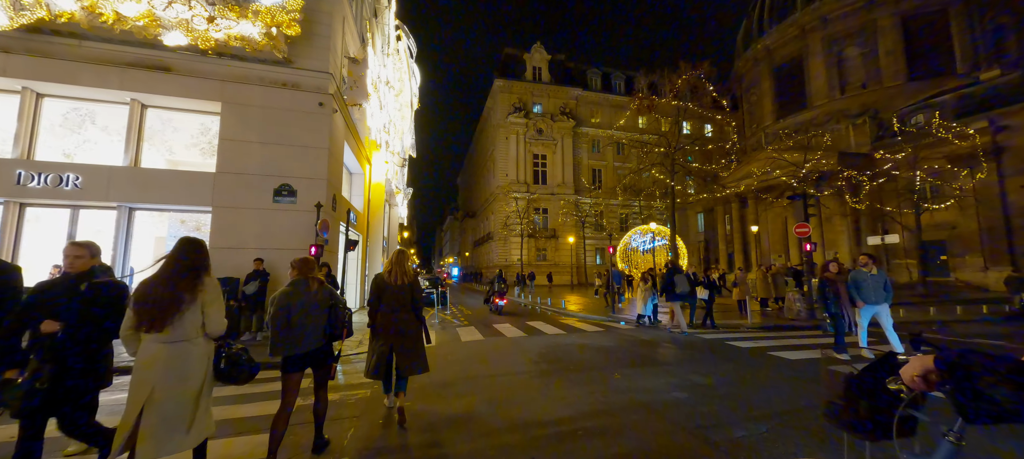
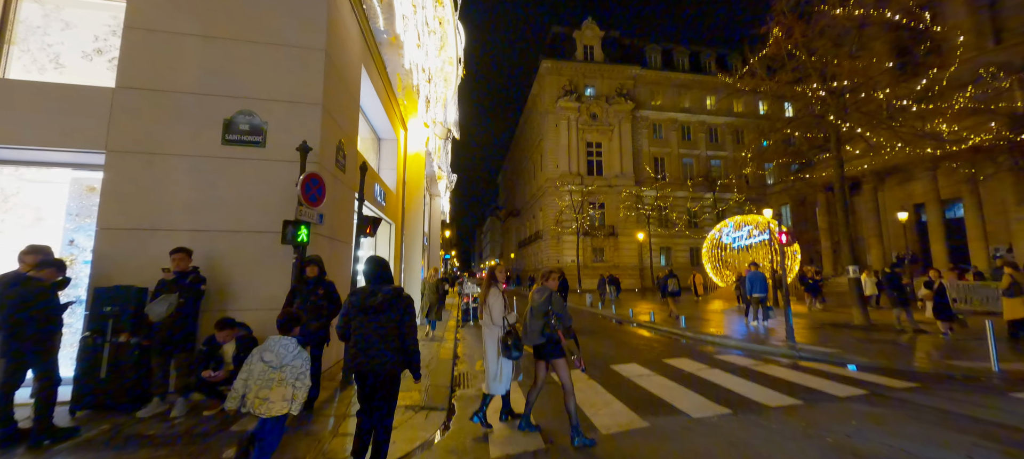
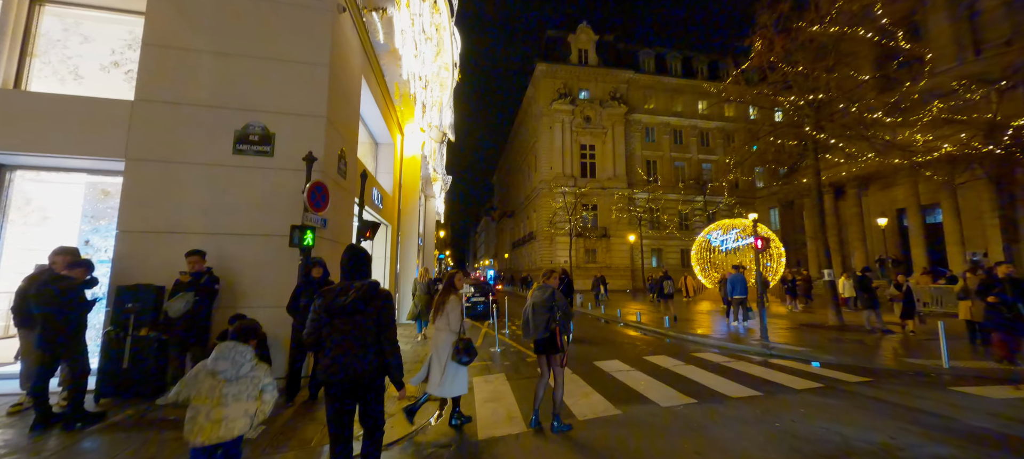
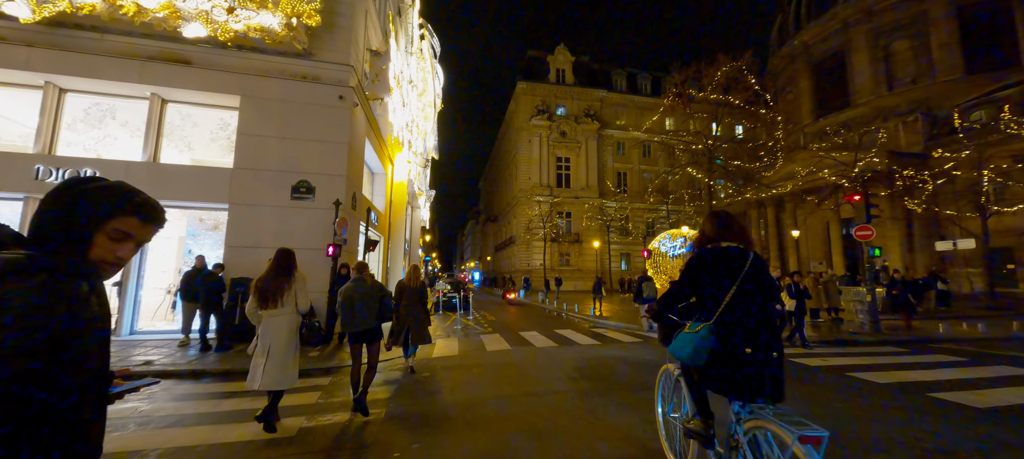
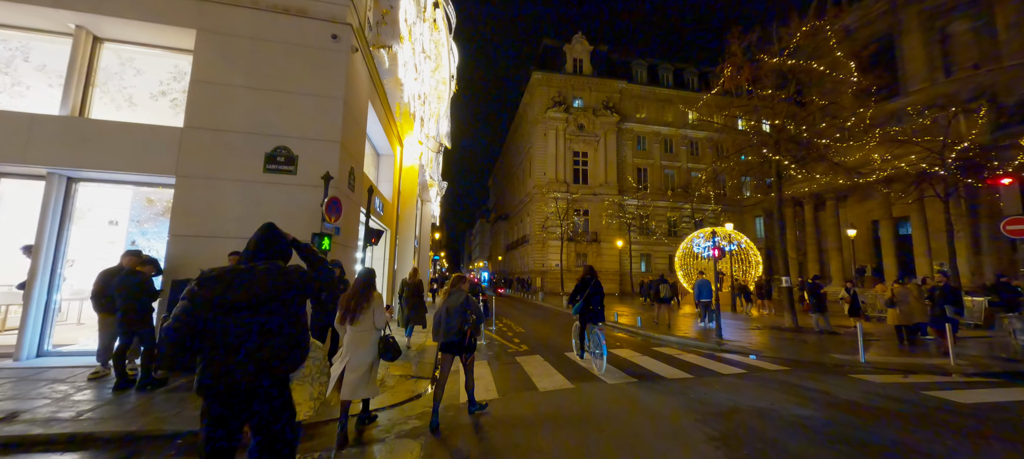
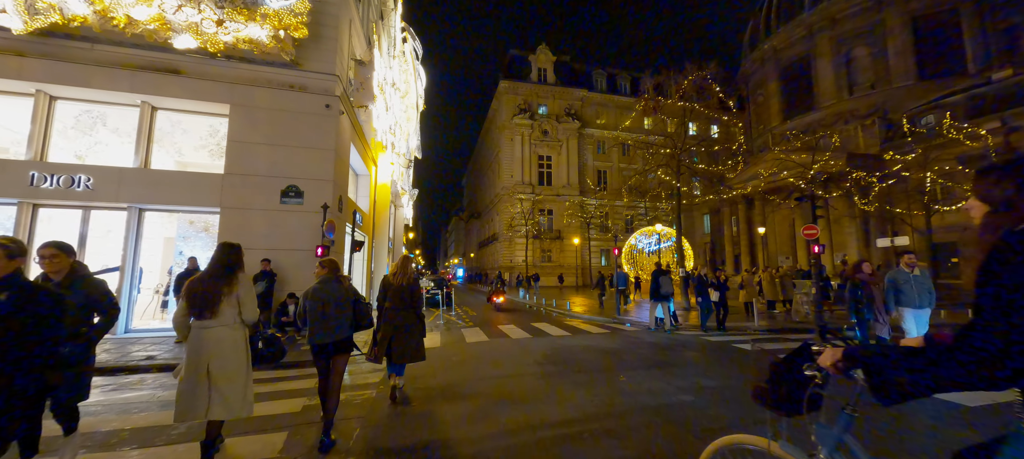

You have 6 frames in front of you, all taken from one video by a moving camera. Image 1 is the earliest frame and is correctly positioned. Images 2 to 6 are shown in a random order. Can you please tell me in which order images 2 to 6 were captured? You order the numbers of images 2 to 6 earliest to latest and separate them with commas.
6, 4, 5, 3, 2
